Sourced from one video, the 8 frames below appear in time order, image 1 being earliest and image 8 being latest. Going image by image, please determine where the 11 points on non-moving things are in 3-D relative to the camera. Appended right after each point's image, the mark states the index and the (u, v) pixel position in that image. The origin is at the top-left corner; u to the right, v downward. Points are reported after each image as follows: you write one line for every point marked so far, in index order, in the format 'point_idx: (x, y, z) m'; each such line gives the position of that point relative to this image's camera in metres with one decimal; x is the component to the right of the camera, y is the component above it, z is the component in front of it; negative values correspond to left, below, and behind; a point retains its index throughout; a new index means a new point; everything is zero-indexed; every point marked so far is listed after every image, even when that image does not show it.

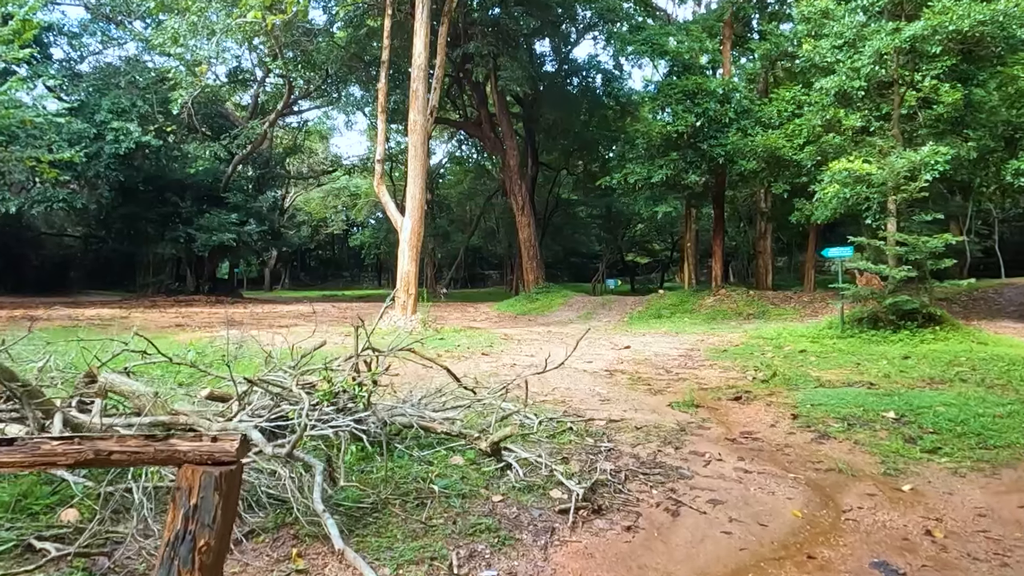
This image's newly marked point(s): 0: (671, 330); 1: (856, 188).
0: (+2.8, -0.7, +11.6) m
1: (+5.1, +1.5, +9.9) m
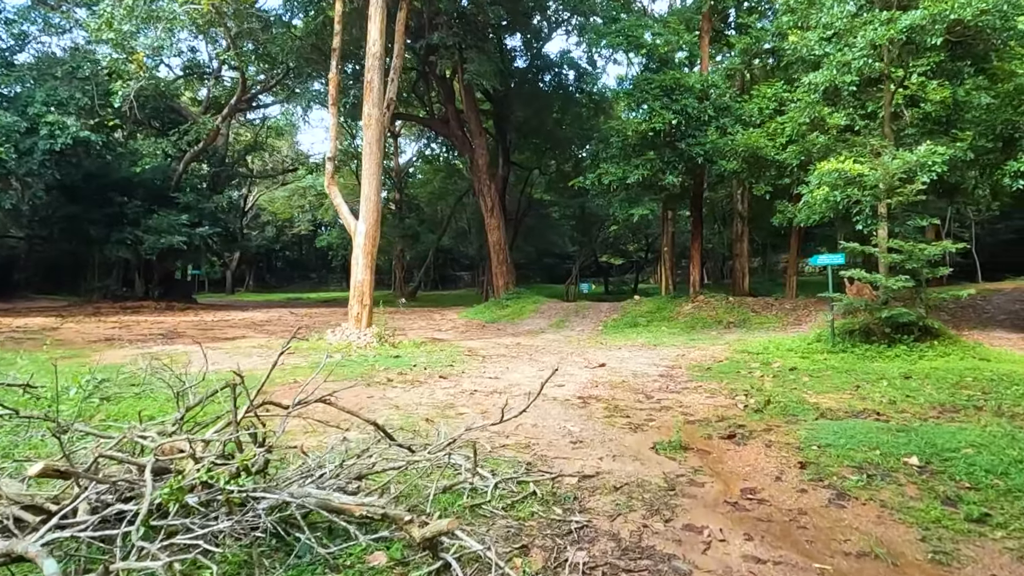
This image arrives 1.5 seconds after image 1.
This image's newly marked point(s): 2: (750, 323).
0: (+2.2, -0.9, +10.8) m
1: (+4.6, +1.4, +9.2) m
2: (+4.5, -0.7, +12.4) m
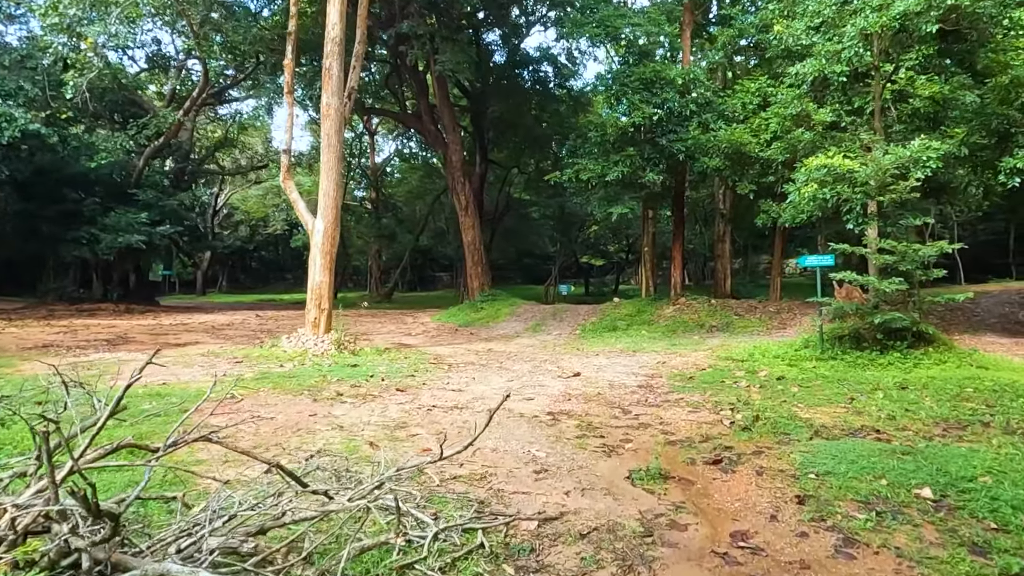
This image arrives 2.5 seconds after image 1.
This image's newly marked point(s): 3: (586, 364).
0: (+1.8, -0.9, +10.2) m
1: (+4.2, +1.3, +8.7) m
2: (+4.0, -0.7, +11.9) m
3: (+0.9, -1.0, +8.4) m
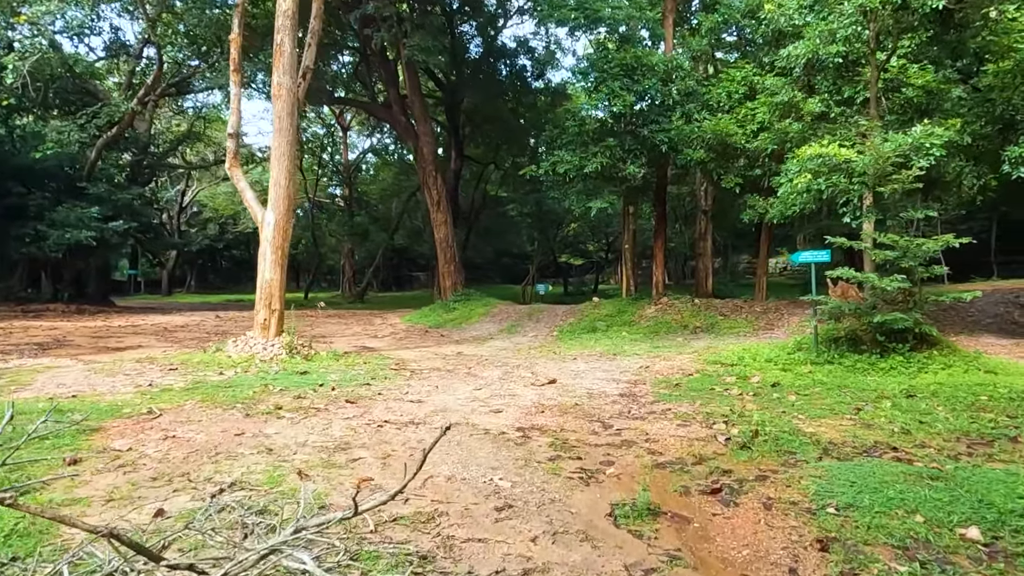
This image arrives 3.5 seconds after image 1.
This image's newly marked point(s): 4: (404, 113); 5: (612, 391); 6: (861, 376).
0: (+1.4, -0.9, +9.5) m
1: (+3.9, +1.3, +8.1) m
2: (+3.5, -0.7, +11.2) m
3: (+0.6, -1.0, +7.7) m
4: (-2.7, +4.3, +16.3) m
5: (+1.0, -1.0, +6.4) m
6: (+3.6, -0.9, +6.9) m
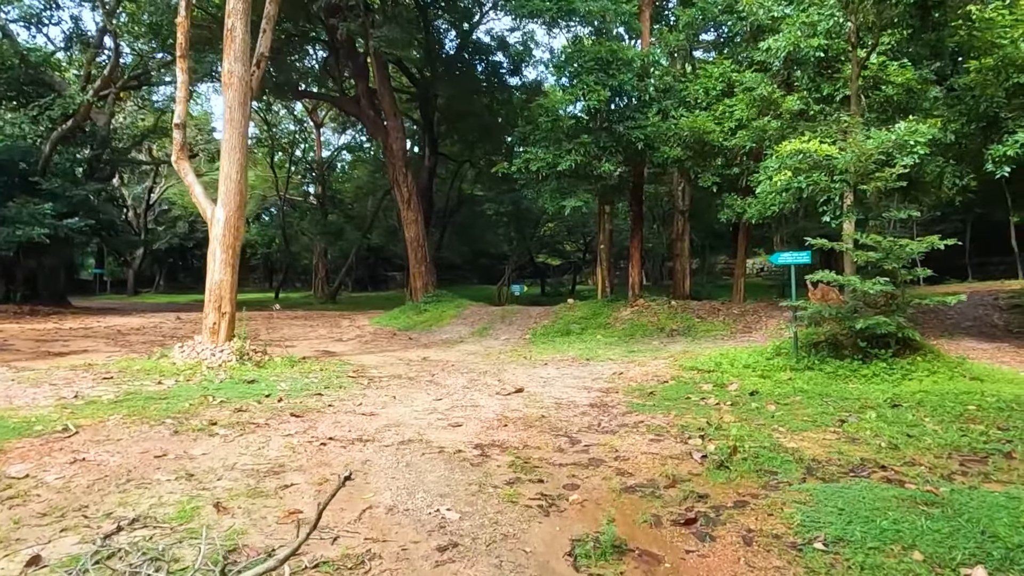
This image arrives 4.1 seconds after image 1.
0: (+0.9, -0.9, +9.2) m
1: (+3.5, +1.3, +7.7) m
2: (+3.0, -0.7, +10.9) m
3: (+0.2, -1.0, +7.3) m
4: (-3.3, +4.3, +15.7) m
5: (+0.6, -1.0, +6.0) m
6: (+3.3, -0.9, +6.5) m
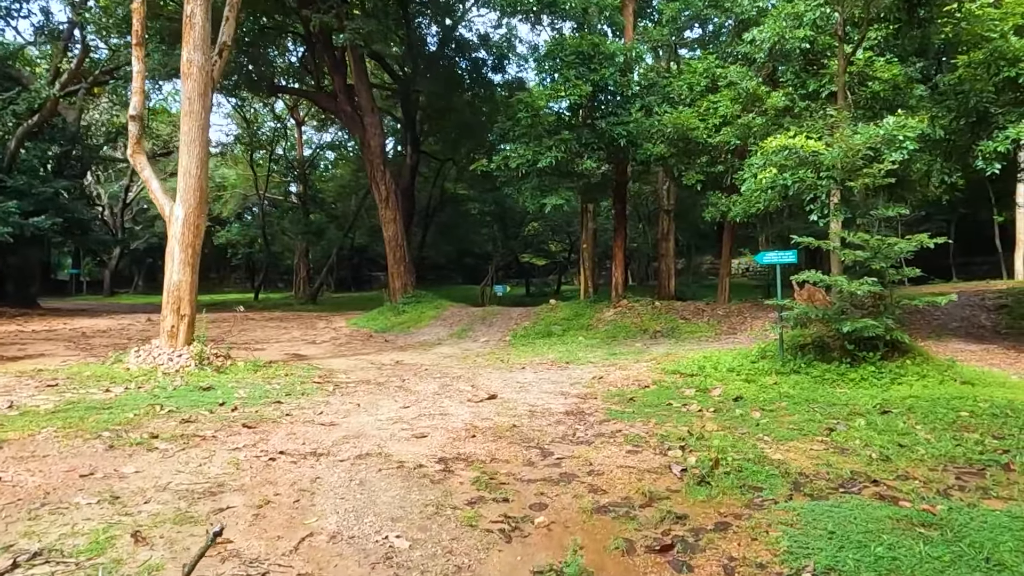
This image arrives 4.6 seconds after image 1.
0: (+0.6, -0.9, +8.8) m
1: (+3.2, +1.3, +7.5) m
2: (+2.7, -0.7, +10.6) m
3: (0.0, -1.0, +7.0) m
4: (-3.7, +4.3, +15.3) m
5: (+0.4, -1.0, +5.7) m
6: (+3.0, -0.9, +6.3) m
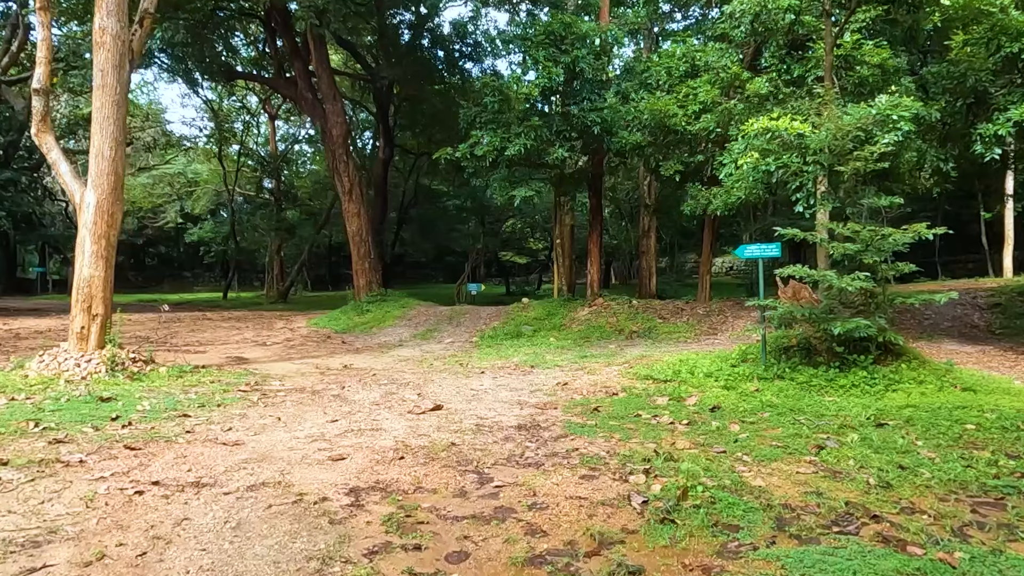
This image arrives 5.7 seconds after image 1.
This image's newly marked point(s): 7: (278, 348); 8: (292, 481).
0: (+0.2, -0.9, +8.1) m
1: (+2.8, +1.3, +6.8) m
2: (+2.2, -0.7, +10.0) m
3: (-0.5, -1.0, +6.2) m
4: (-4.4, +4.4, +14.5) m
5: (0.0, -1.0, +5.0) m
6: (+2.6, -0.9, +5.6) m
7: (-3.3, -0.9, +9.5) m
8: (-1.2, -1.0, +3.6) m
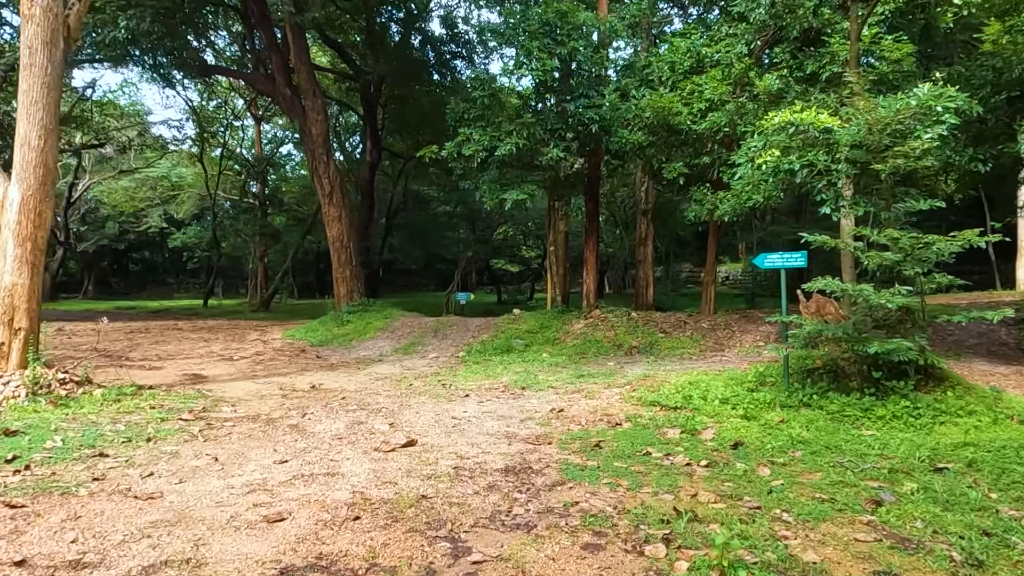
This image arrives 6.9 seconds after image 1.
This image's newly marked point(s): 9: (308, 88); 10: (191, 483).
0: (0.0, -1.0, +7.3) m
1: (+2.7, +1.2, +6.0) m
2: (+2.0, -0.8, +9.2) m
3: (-0.6, -1.1, +5.4) m
4: (-4.5, +4.2, +13.7) m
5: (-0.1, -1.1, +4.2) m
6: (+2.5, -1.0, +4.8) m
7: (-3.5, -1.0, +8.6) m
8: (-1.2, -1.1, +2.7) m
9: (-4.0, +4.0, +13.3) m
10: (-1.8, -1.1, +3.7) m
